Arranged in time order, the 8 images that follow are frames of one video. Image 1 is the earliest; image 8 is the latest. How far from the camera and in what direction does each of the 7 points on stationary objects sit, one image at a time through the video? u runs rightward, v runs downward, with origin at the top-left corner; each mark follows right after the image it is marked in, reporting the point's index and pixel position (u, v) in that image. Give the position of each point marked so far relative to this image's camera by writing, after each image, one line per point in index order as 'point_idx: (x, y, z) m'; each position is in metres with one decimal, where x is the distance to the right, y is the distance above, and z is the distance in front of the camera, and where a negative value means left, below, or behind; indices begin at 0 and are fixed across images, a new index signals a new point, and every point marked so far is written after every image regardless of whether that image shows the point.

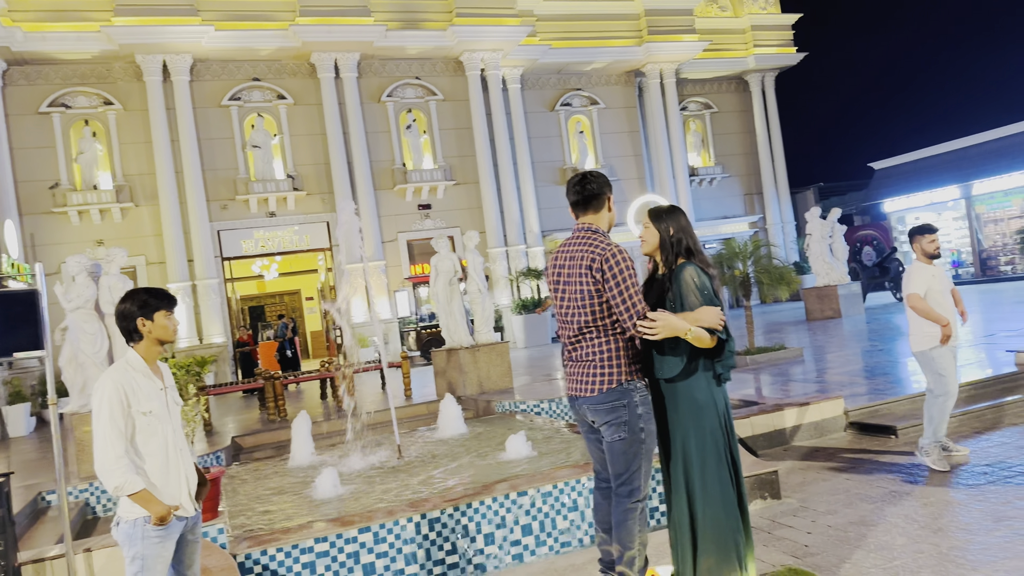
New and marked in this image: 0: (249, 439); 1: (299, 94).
0: (-2.9, -1.6, +8.5) m
1: (-4.7, +4.3, +16.9) m
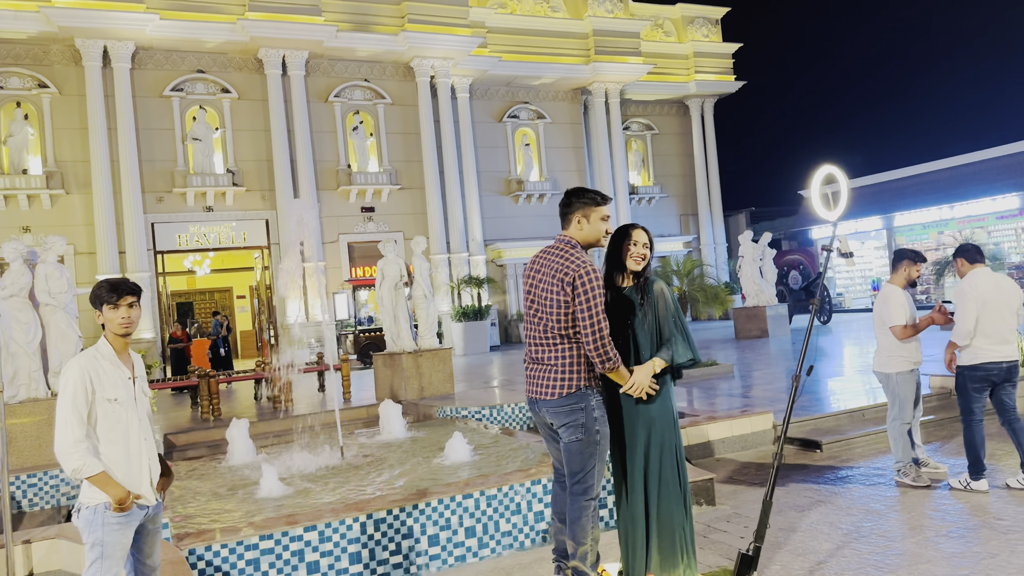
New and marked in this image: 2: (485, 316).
0: (-3.5, -1.6, +8.3) m
1: (-5.8, +4.3, +16.7) m
2: (-0.6, -0.6, +16.9) m
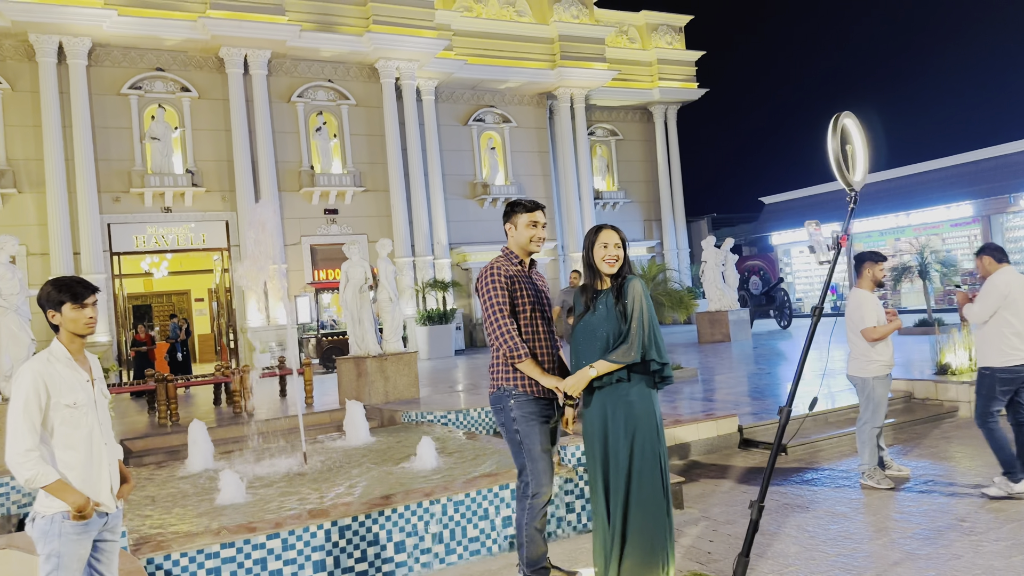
0: (-3.9, -1.6, +8.1) m
1: (-6.5, +4.3, +16.4) m
2: (-1.4, -0.7, +16.8) m
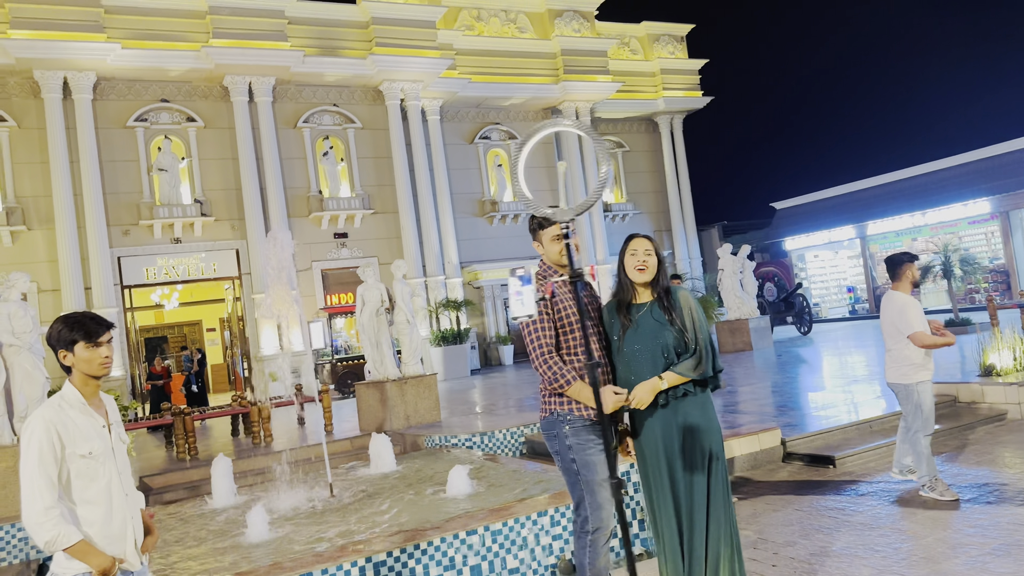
0: (-3.6, -2.0, +7.9) m
1: (-6.4, +3.6, +16.3) m
2: (-1.0, -1.1, +16.6) m
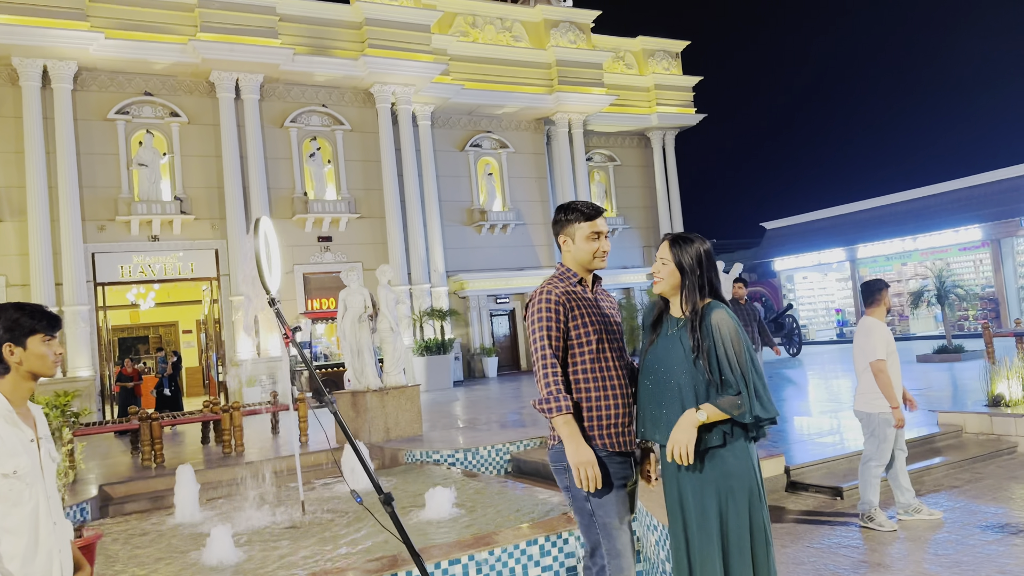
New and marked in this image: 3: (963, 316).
0: (-3.8, -1.9, +7.4) m
1: (-6.6, +3.6, +15.9) m
2: (-1.3, -1.3, +16.2) m
3: (+11.0, -0.7, +18.8) m
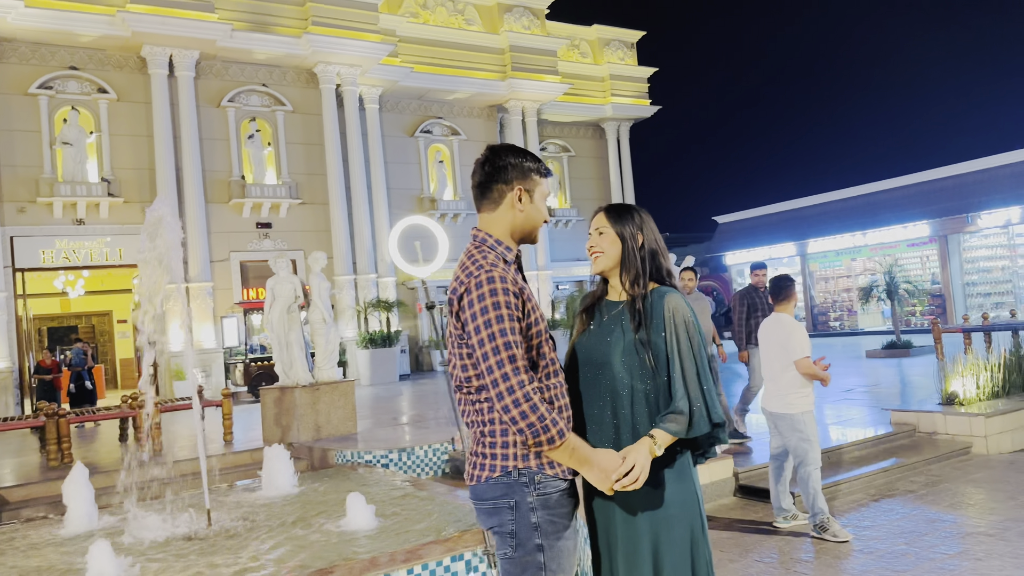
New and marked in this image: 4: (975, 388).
0: (-4.3, -1.8, +6.7) m
1: (-7.5, +3.9, +15.0) m
2: (-2.4, -1.1, +15.7) m
3: (+9.8, -0.6, +18.9) m
4: (+4.0, -0.9, +6.7) m
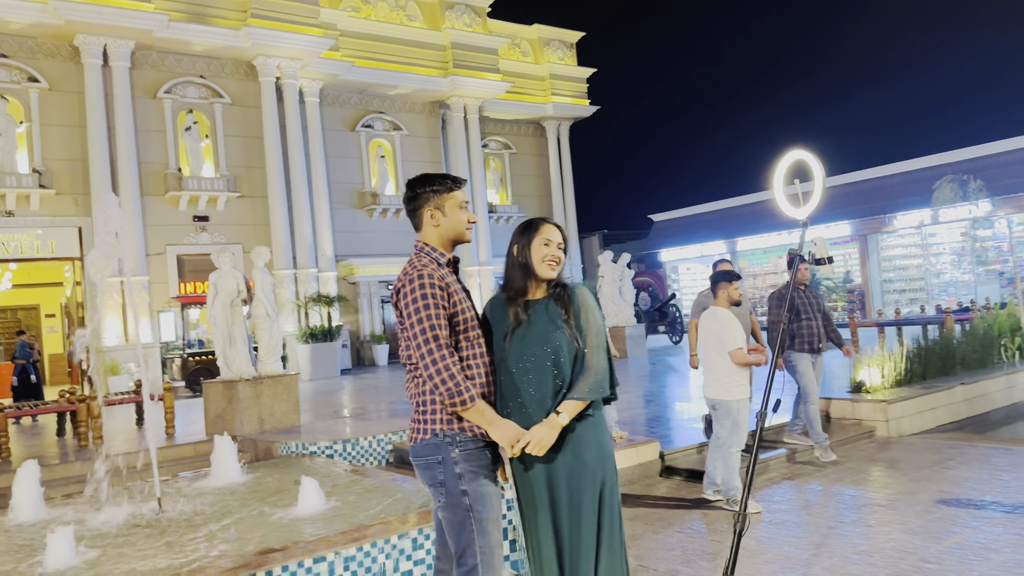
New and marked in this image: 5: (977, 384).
0: (-4.9, -1.7, +6.7) m
1: (-8.7, +4.0, +14.6) m
2: (-3.6, -1.0, +15.7) m
3: (+8.3, -0.5, +19.9) m
4: (+3.5, -0.8, +7.3) m
5: (+4.6, -0.9, +7.6) m
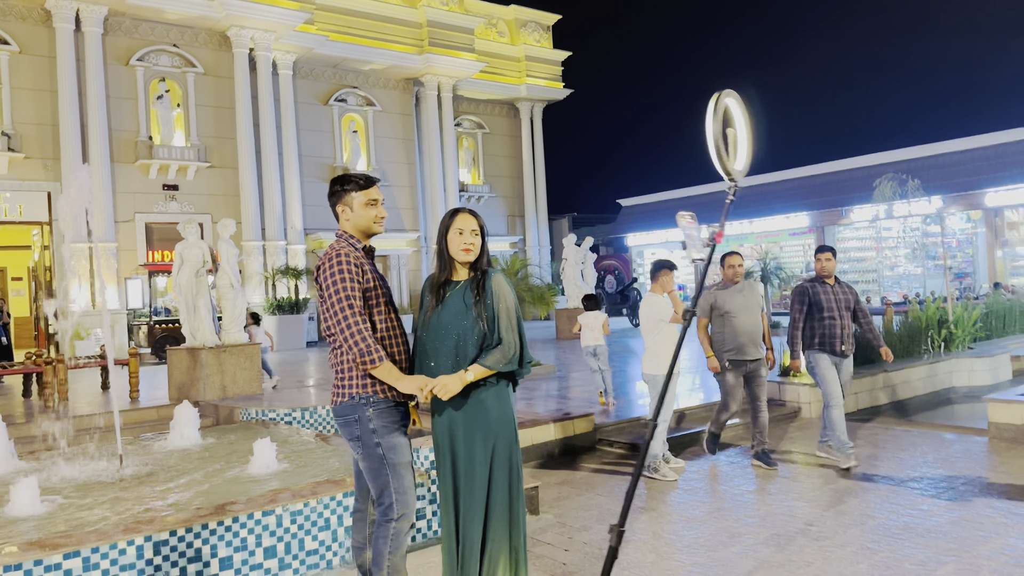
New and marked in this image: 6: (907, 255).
0: (-5.3, -1.4, +6.9) m
1: (-9.2, +4.7, +14.6) m
2: (-4.4, -0.4, +16.0) m
3: (+7.4, -0.2, +20.6) m
4: (+3.0, -0.7, +7.8) m
5: (+4.1, -0.9, +8.1) m
6: (+8.9, +0.7, +17.4) m
